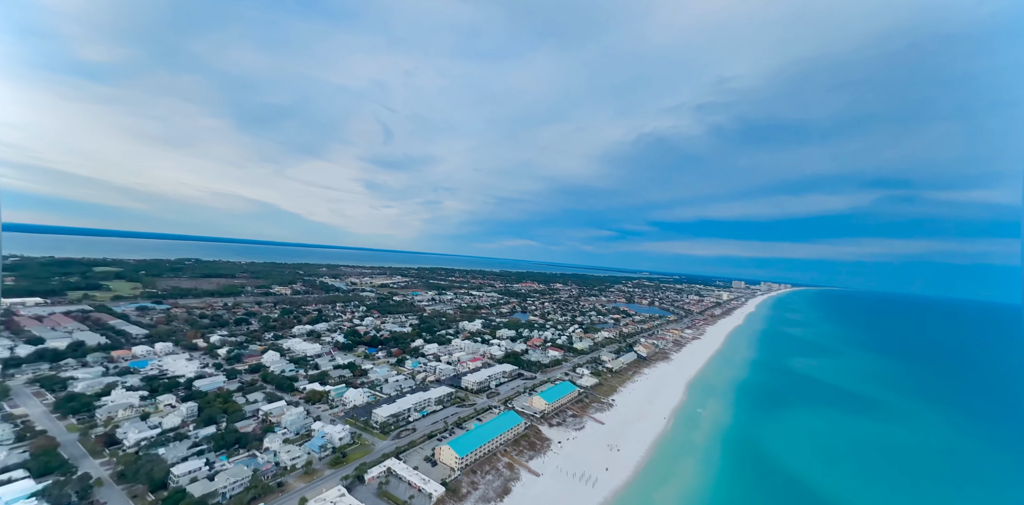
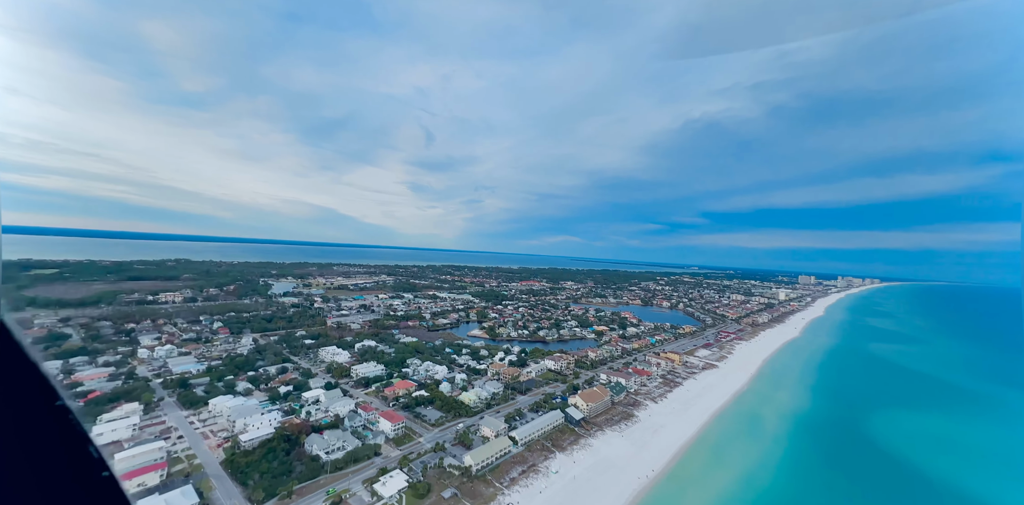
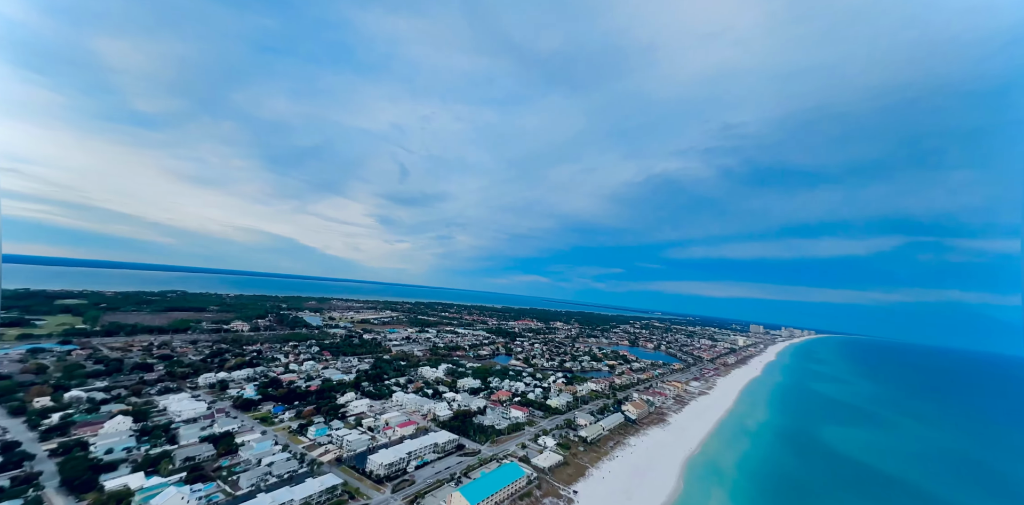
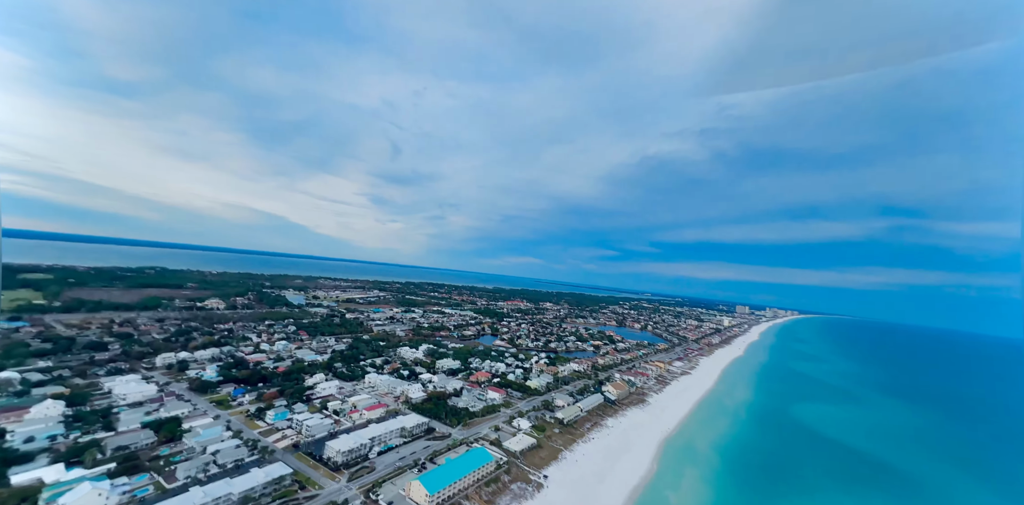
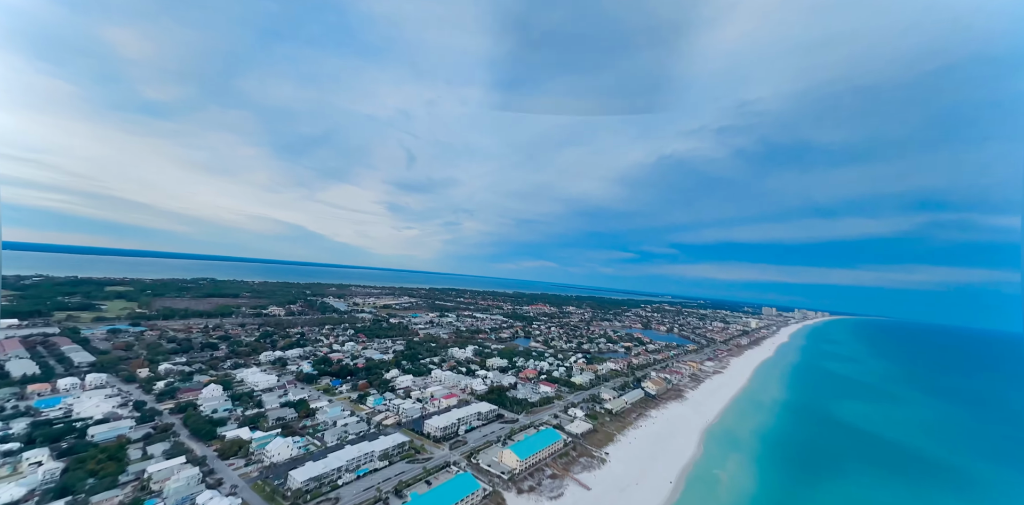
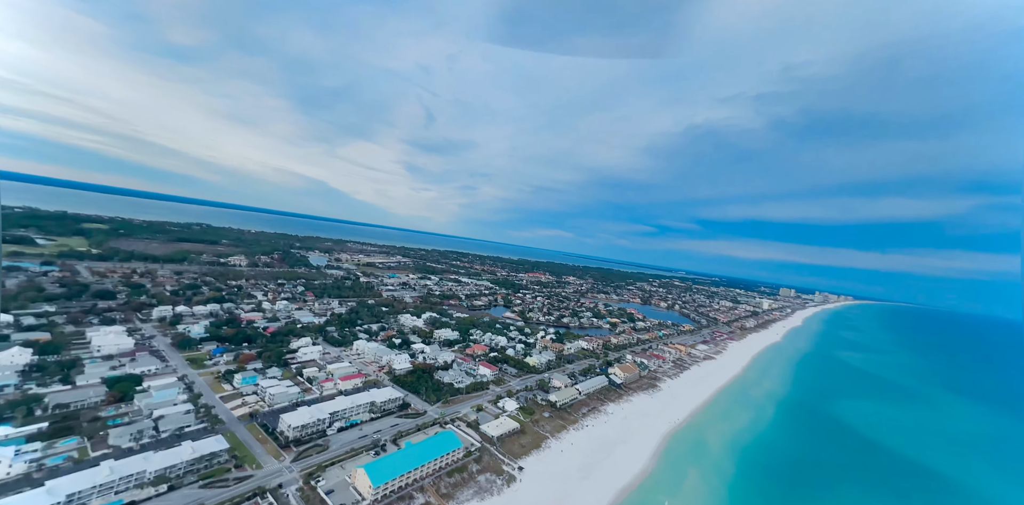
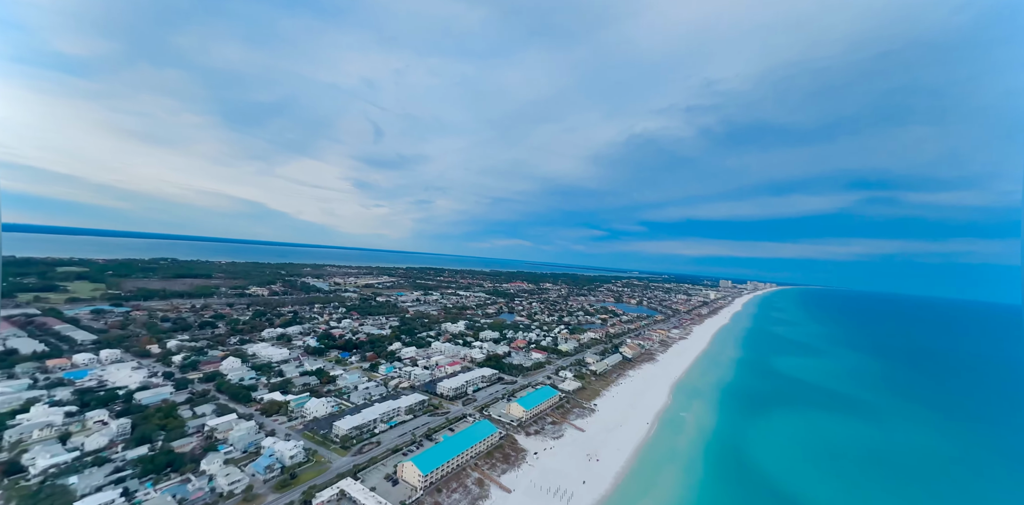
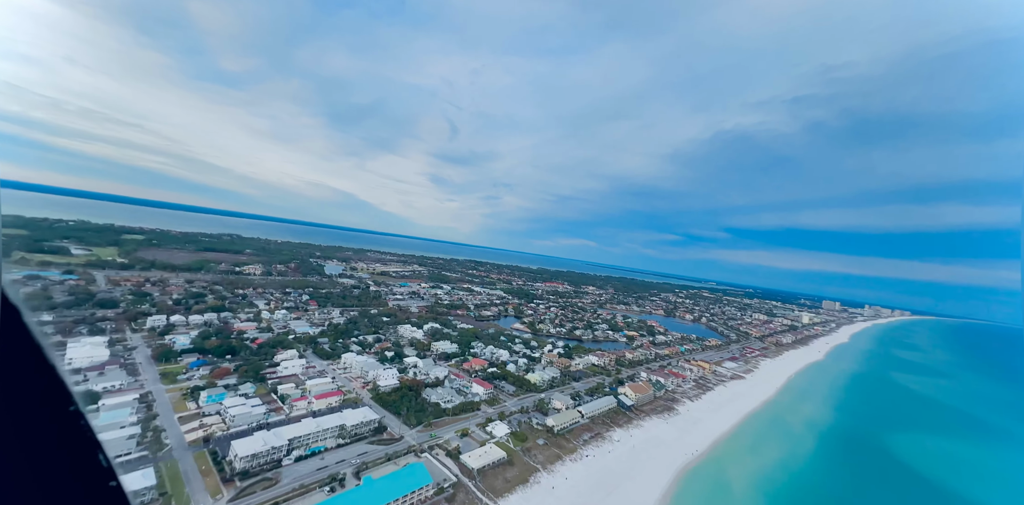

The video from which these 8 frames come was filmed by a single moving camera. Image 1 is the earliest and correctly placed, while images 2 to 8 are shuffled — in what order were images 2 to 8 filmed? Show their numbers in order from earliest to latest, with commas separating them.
7, 5, 3, 4, 6, 8, 2
